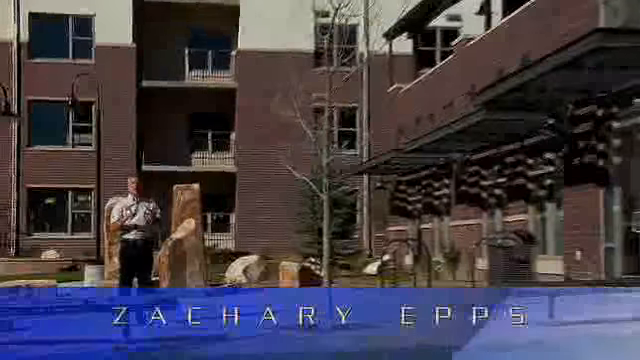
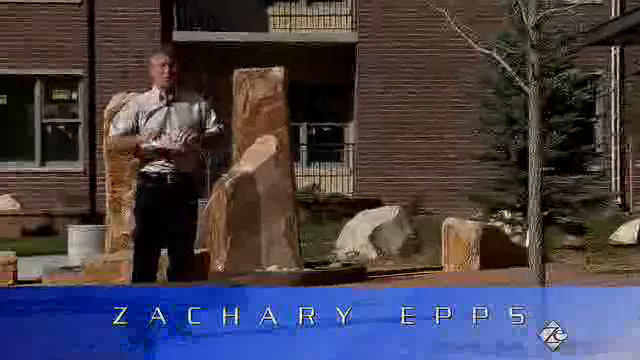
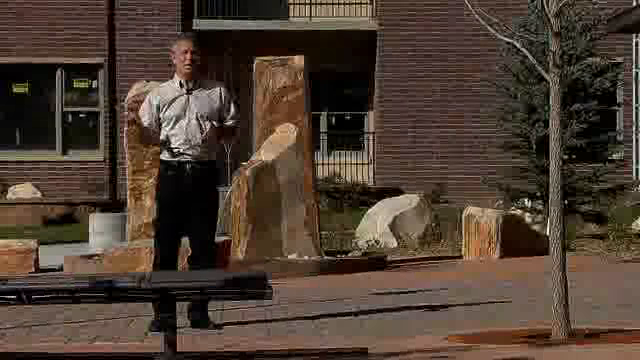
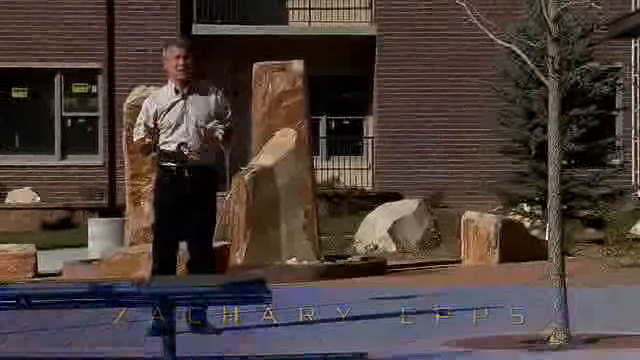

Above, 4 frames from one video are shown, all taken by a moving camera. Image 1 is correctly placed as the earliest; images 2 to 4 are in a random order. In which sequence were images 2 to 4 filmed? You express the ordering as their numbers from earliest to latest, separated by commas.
2, 4, 3
